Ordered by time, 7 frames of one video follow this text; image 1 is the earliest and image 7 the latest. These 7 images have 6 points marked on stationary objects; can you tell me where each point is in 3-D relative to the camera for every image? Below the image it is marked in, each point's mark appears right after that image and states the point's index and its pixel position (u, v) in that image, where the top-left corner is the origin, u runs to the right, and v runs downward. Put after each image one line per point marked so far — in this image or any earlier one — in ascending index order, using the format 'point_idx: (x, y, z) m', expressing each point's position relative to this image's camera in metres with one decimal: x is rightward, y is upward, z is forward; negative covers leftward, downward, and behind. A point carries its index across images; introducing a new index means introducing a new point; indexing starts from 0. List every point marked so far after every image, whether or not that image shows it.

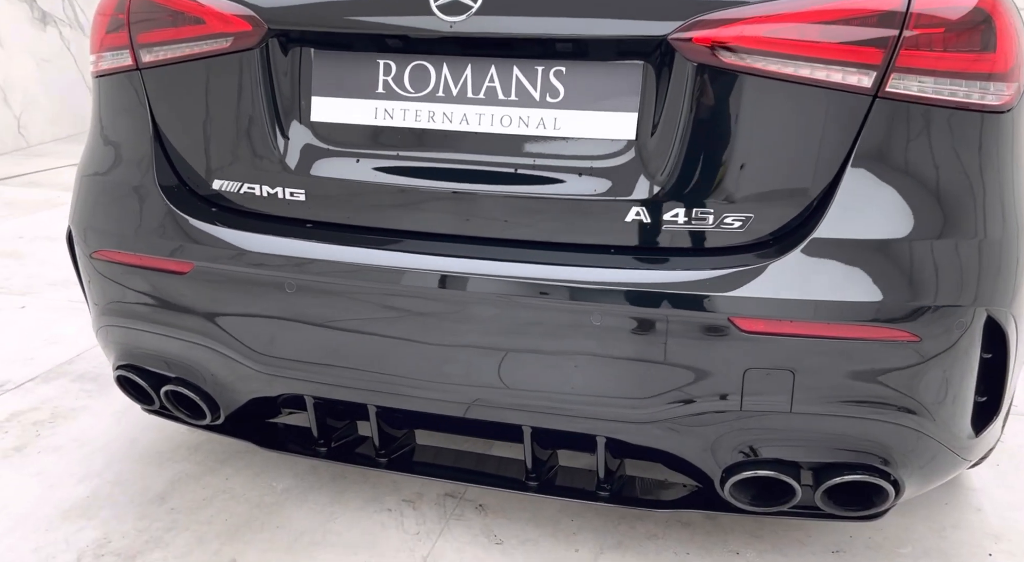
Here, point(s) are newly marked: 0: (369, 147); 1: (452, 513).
0: (-0.2, +0.2, +1.3) m
1: (-0.1, -0.5, +1.6) m
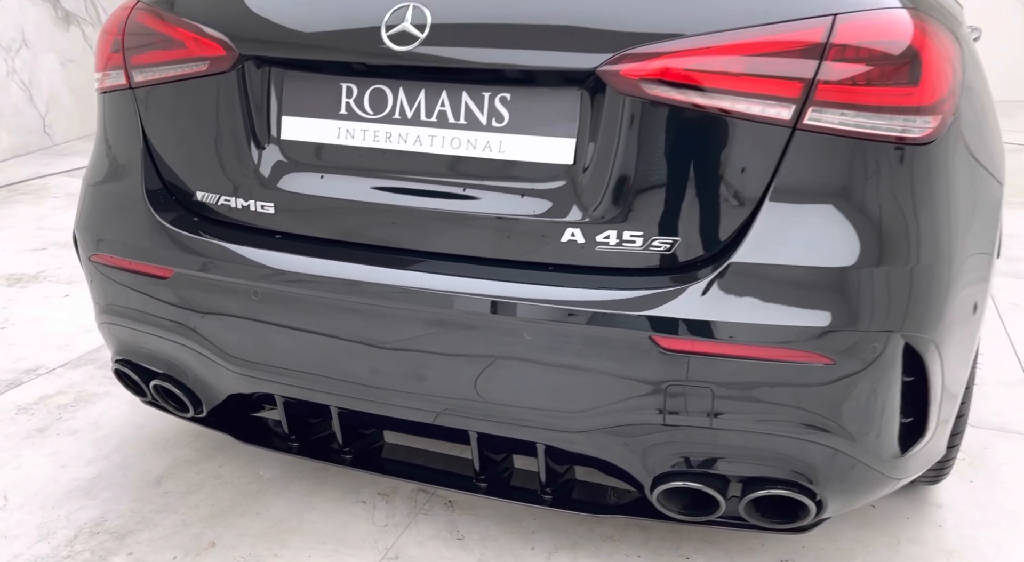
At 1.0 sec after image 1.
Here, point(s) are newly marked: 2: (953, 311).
0: (-0.3, +0.2, +1.4) m
1: (-0.2, -0.5, +1.7) m
2: (+0.7, 0.0, +1.3) m
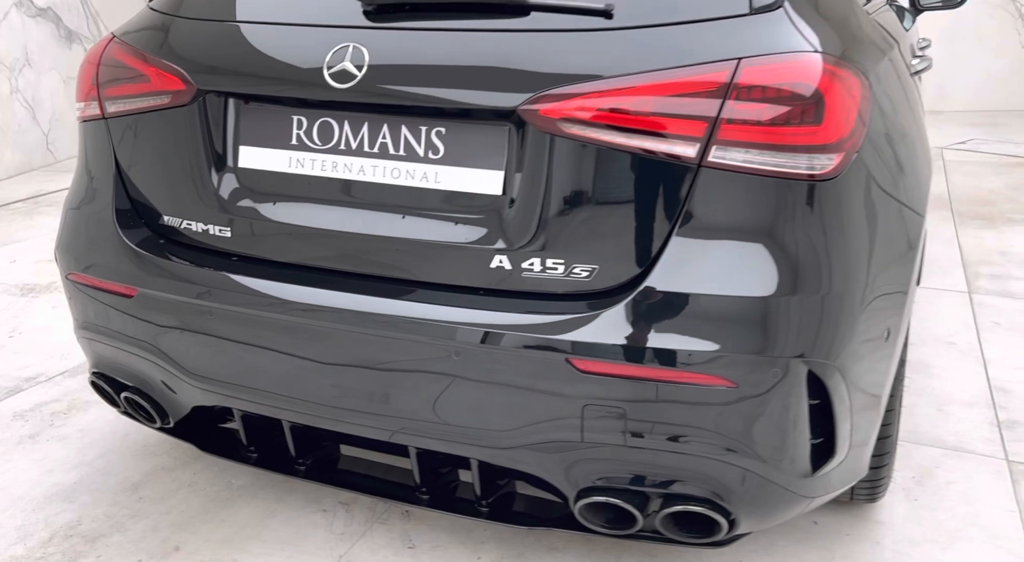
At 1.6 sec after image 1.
0: (-0.4, +0.2, +1.5) m
1: (-0.3, -0.5, +1.8) m
2: (+0.6, -0.1, +1.4) m
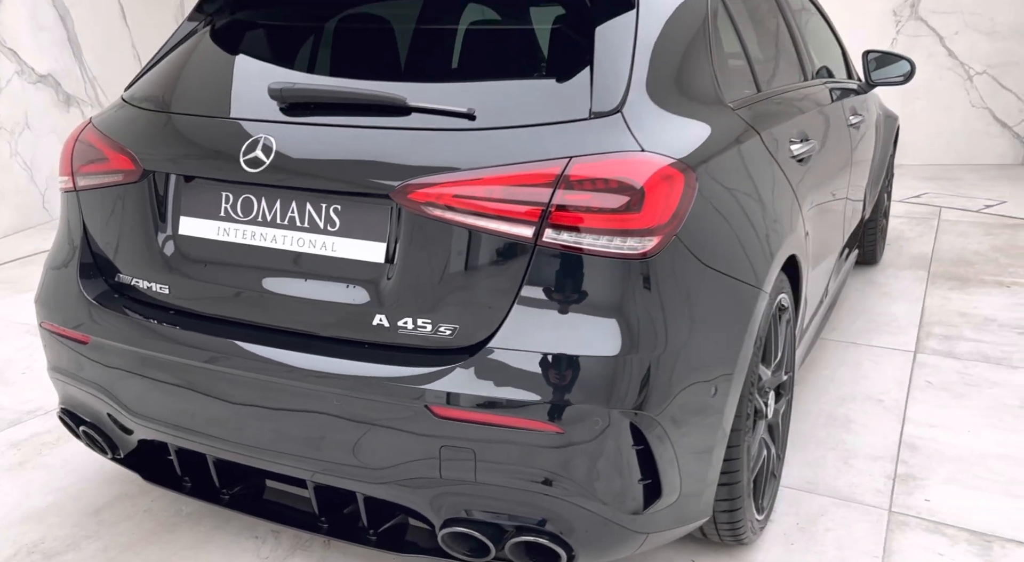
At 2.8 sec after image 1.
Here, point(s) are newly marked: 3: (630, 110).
0: (-0.7, +0.1, +1.8) m
1: (-0.5, -0.7, +2.0) m
2: (+0.3, -0.2, +1.6) m
3: (+0.2, +0.3, +1.6) m
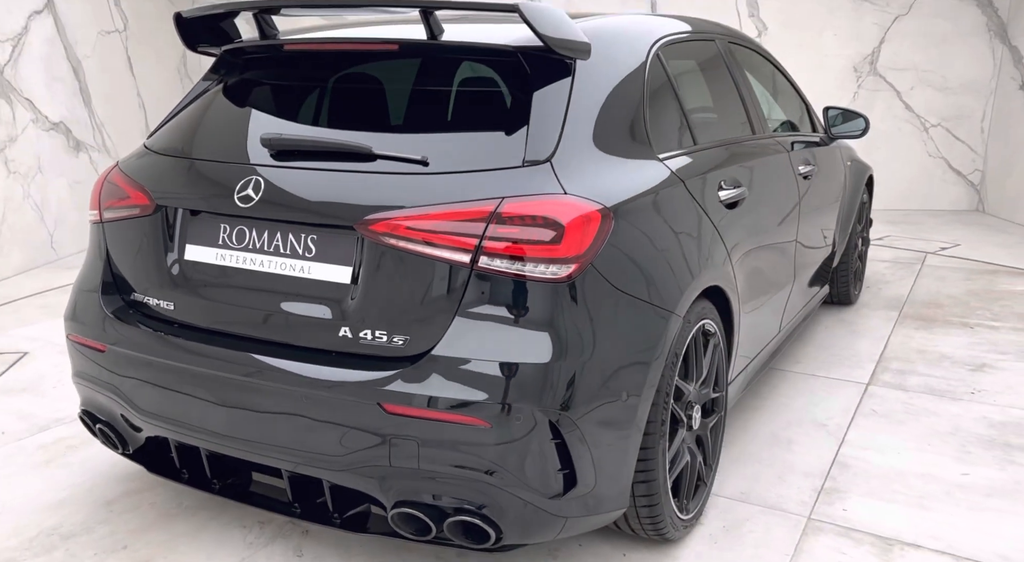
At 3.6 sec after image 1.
0: (-0.8, 0.0, +2.1) m
1: (-0.6, -0.7, +2.3) m
2: (+0.2, -0.3, +1.8) m
3: (+0.1, +0.3, +1.9) m
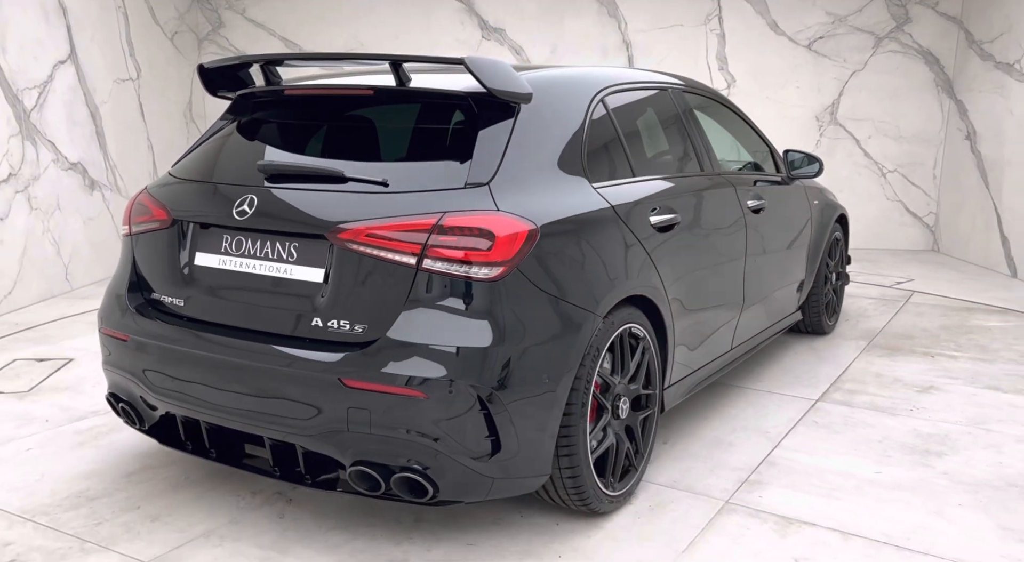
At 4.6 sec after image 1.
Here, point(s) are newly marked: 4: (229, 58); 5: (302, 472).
0: (-0.9, 0.0, +2.5) m
1: (-0.8, -0.7, +2.7) m
2: (0.0, -0.3, +2.2) m
3: (0.0, +0.3, +2.3) m
4: (-1.0, +0.8, +2.8) m
5: (-0.6, -0.6, +2.4) m
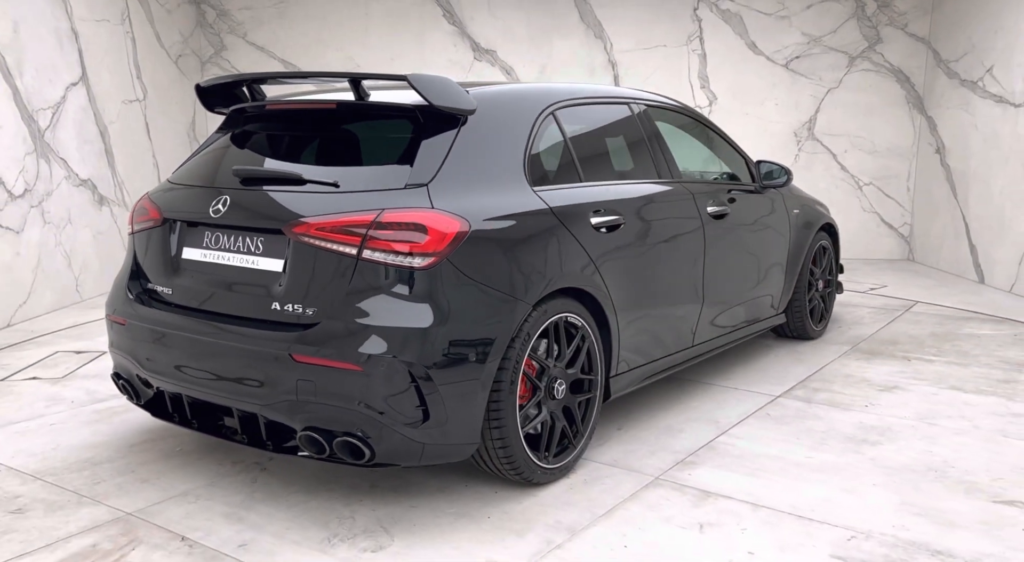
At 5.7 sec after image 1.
0: (-1.1, 0.0, +2.9) m
1: (-1.0, -0.7, +3.0) m
2: (-0.2, -0.2, +2.5) m
3: (-0.2, +0.3, +2.6) m
4: (-1.1, +0.8, +3.2) m
5: (-0.8, -0.5, +2.7) m
